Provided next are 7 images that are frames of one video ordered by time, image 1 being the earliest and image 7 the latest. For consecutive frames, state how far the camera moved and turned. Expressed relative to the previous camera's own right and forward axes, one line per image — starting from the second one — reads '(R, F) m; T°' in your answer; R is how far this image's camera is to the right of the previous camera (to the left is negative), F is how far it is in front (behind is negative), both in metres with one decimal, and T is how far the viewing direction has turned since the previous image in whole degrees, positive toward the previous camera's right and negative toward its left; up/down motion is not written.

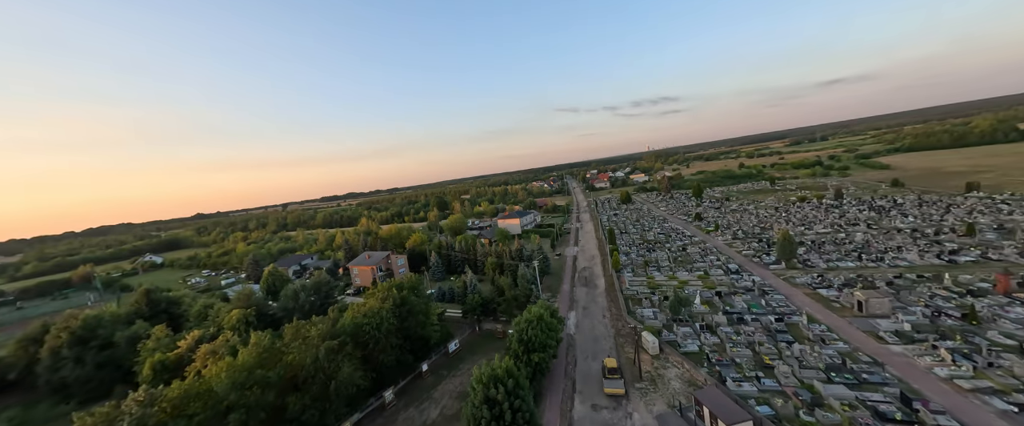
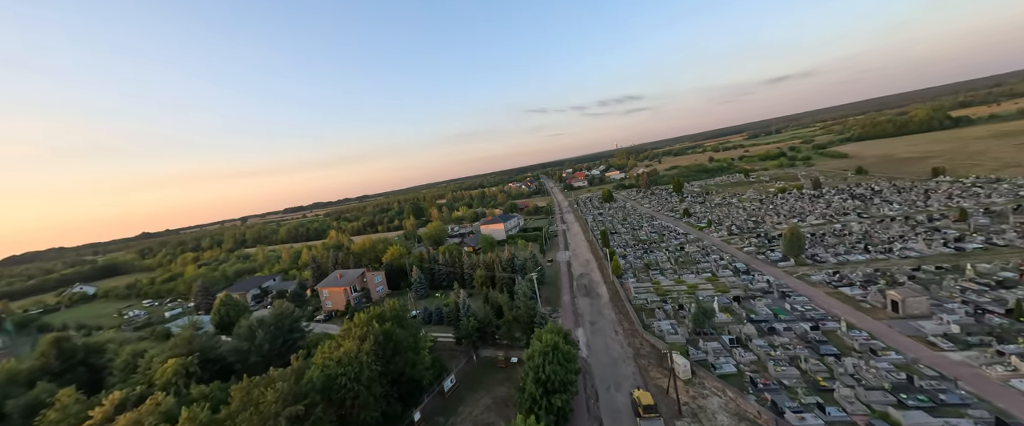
(-1.2, +2.9) m; +4°
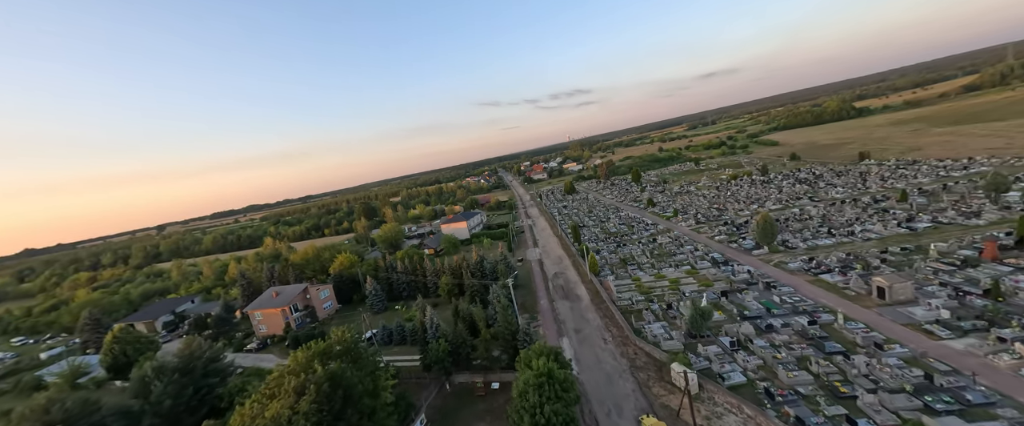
(-0.8, +2.8) m; +7°
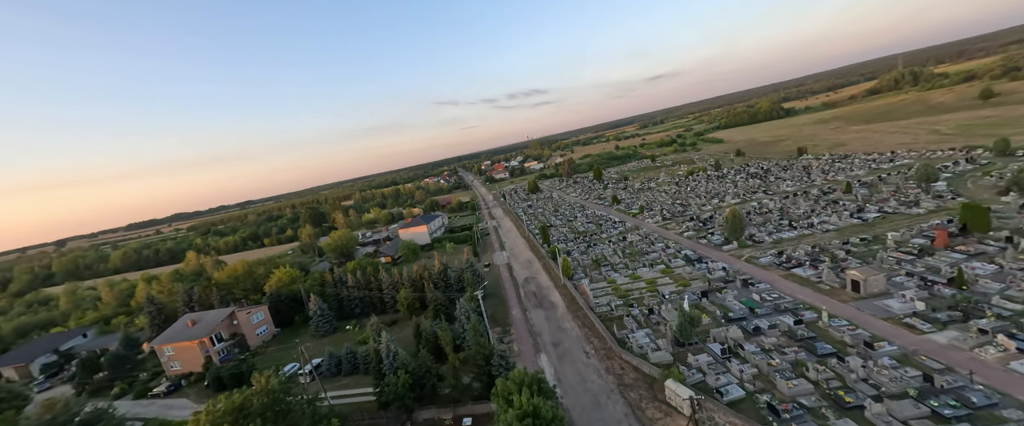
(-0.3, +2.2) m; +7°
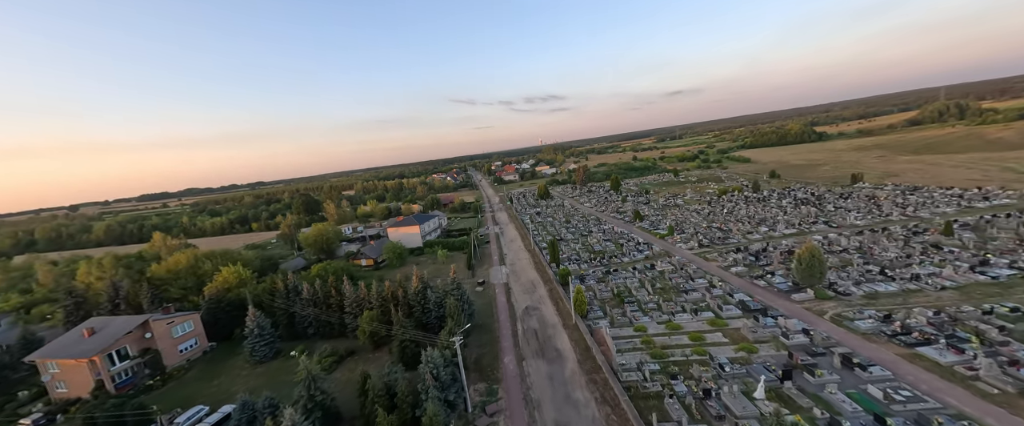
(+0.2, +5.8) m; -1°
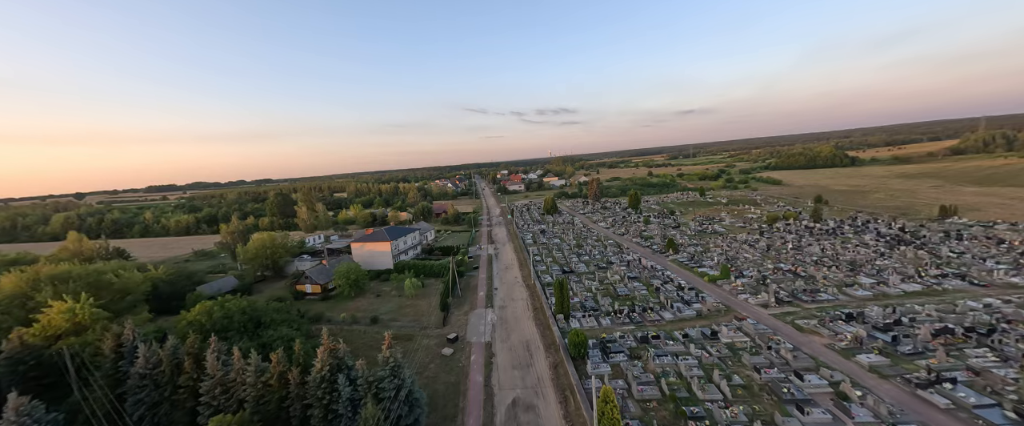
(+0.7, +8.6) m; -1°
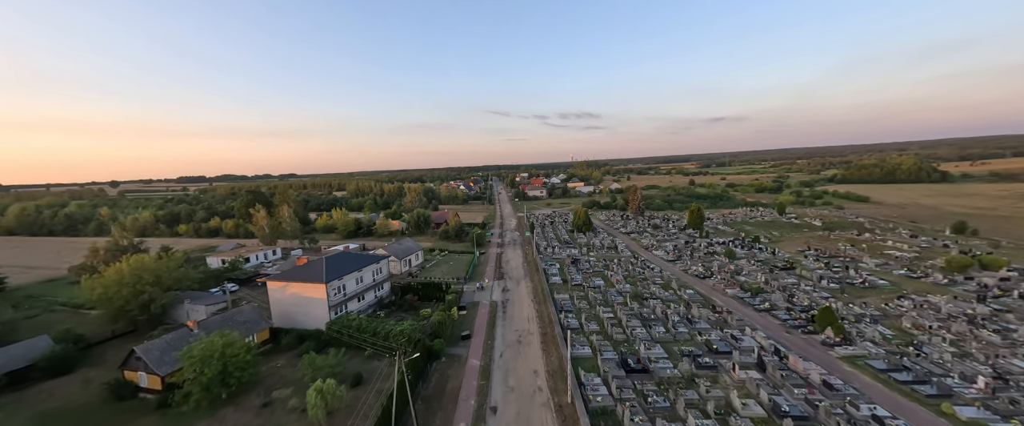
(-0.1, +13.3) m; -3°
